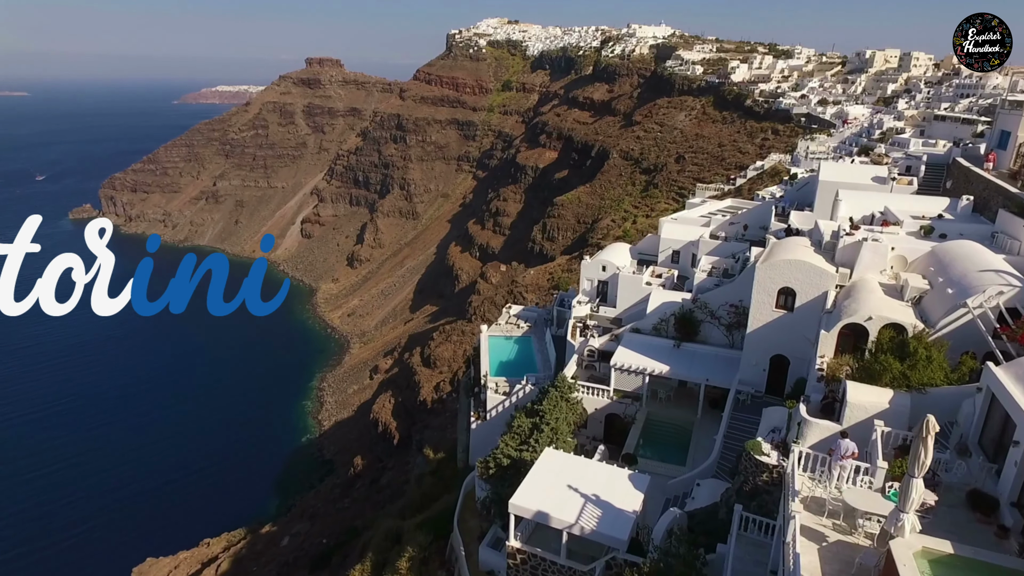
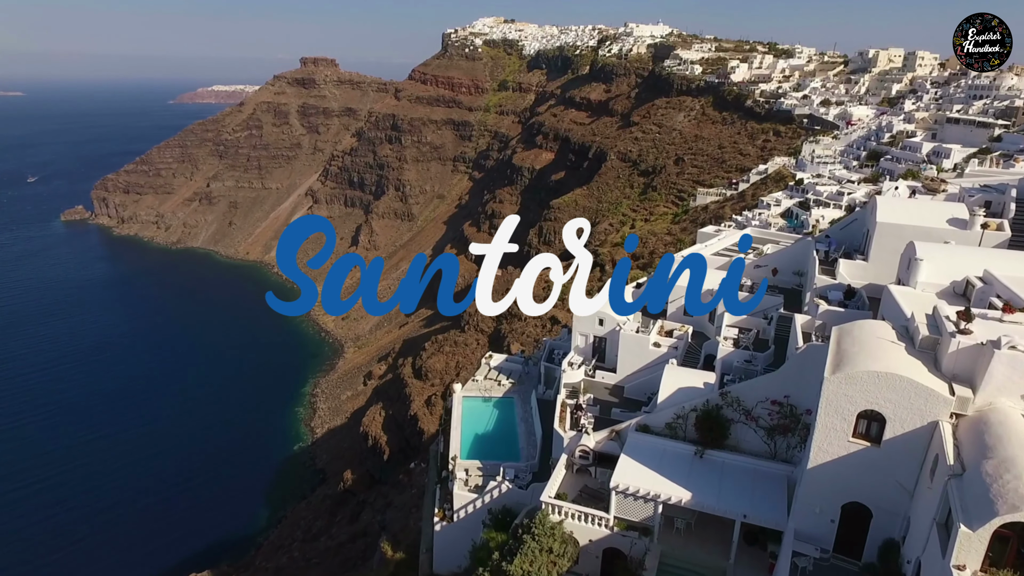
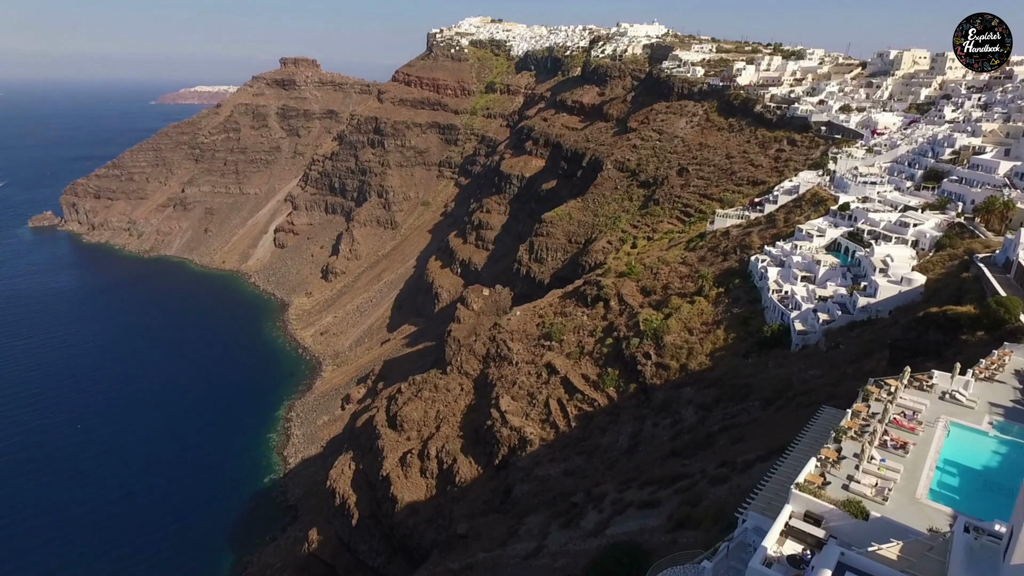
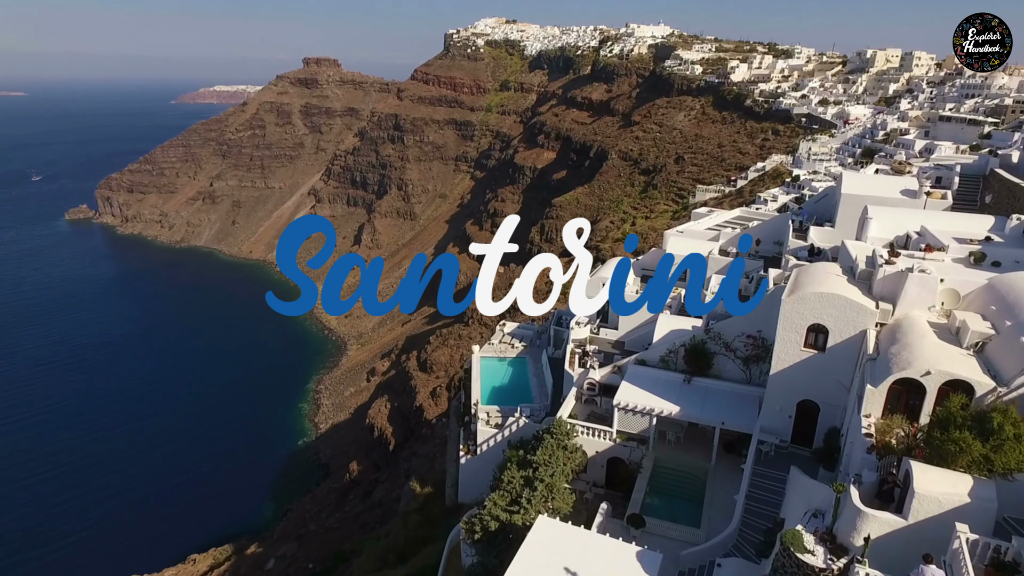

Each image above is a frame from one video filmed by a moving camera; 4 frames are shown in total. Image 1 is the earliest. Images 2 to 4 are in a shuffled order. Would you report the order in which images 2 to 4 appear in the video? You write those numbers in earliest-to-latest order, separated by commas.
4, 2, 3
